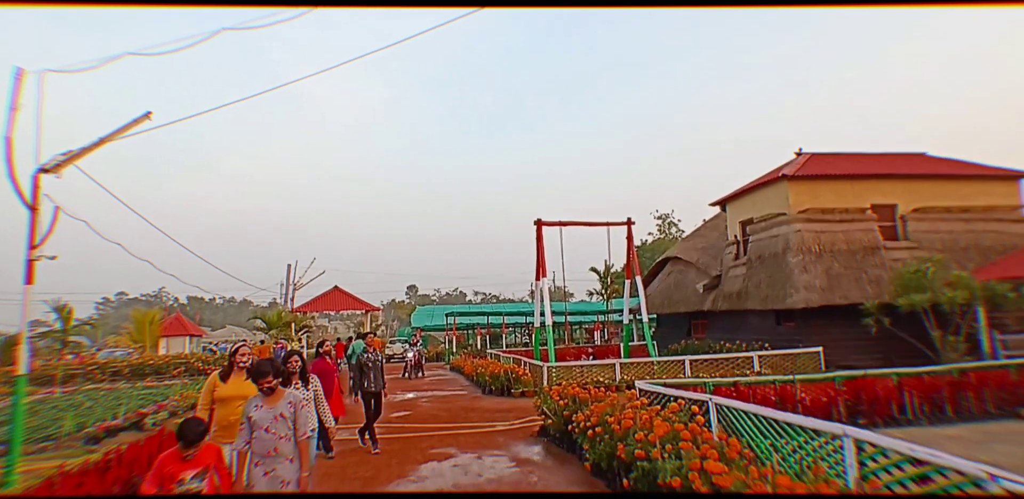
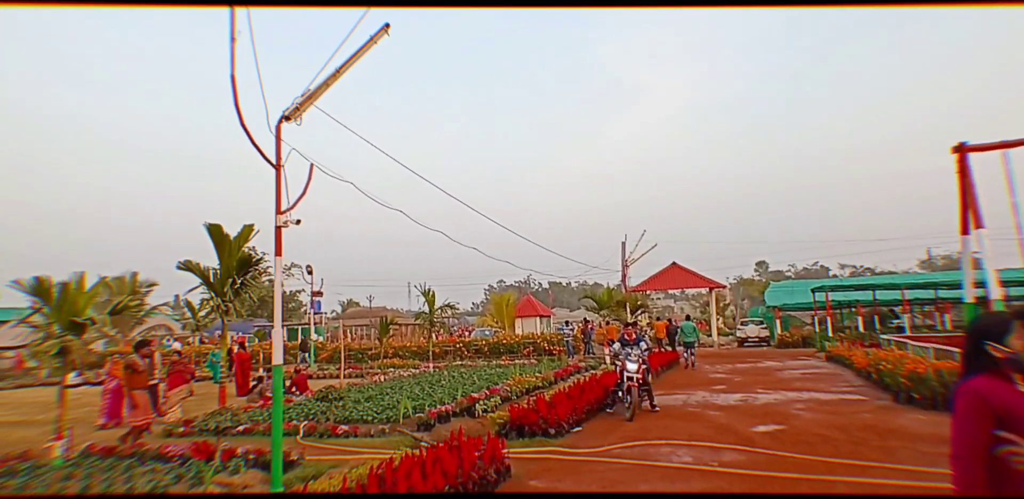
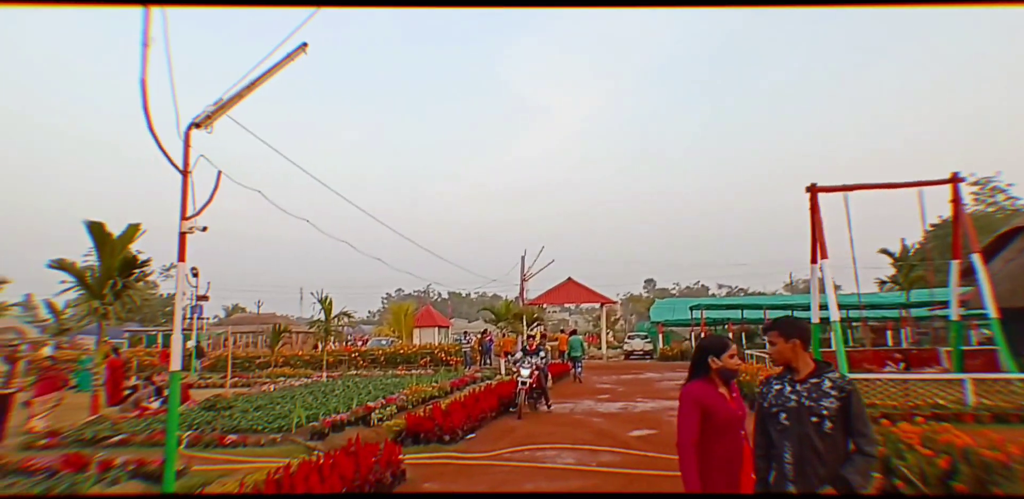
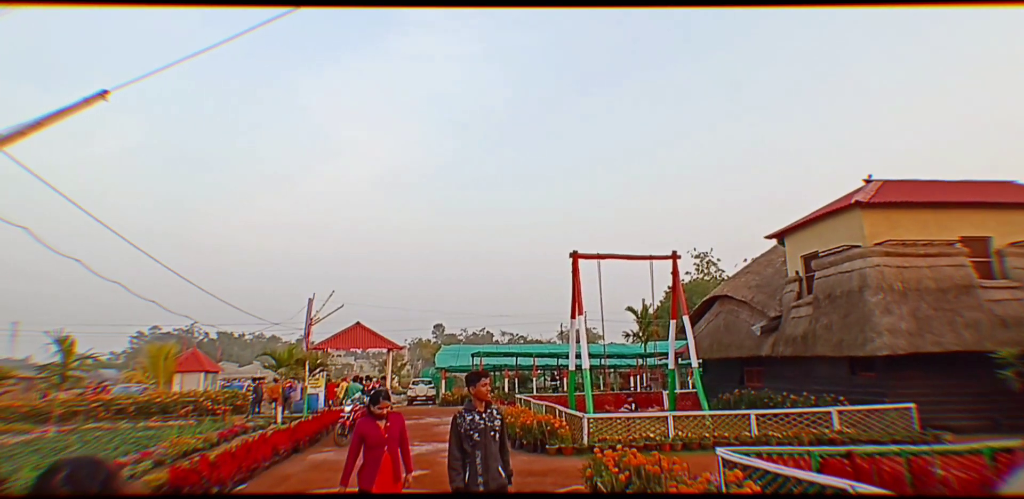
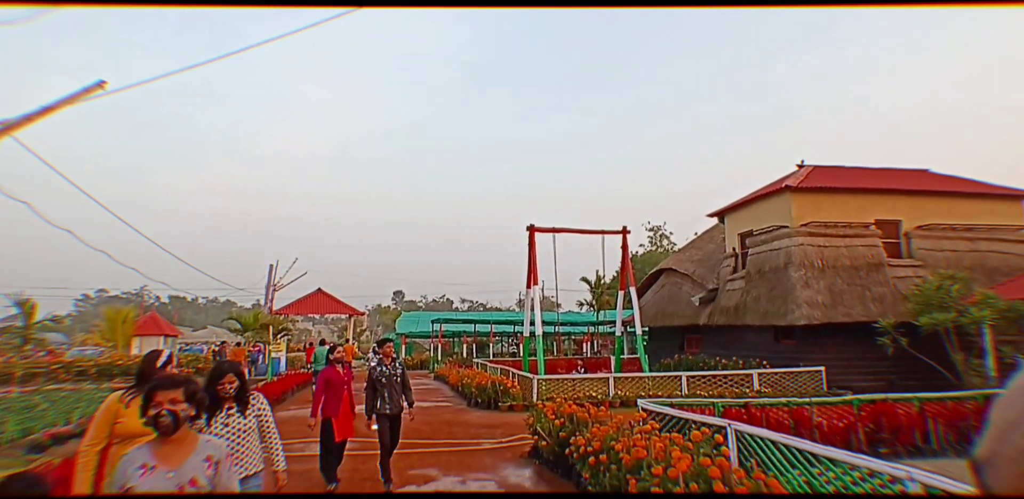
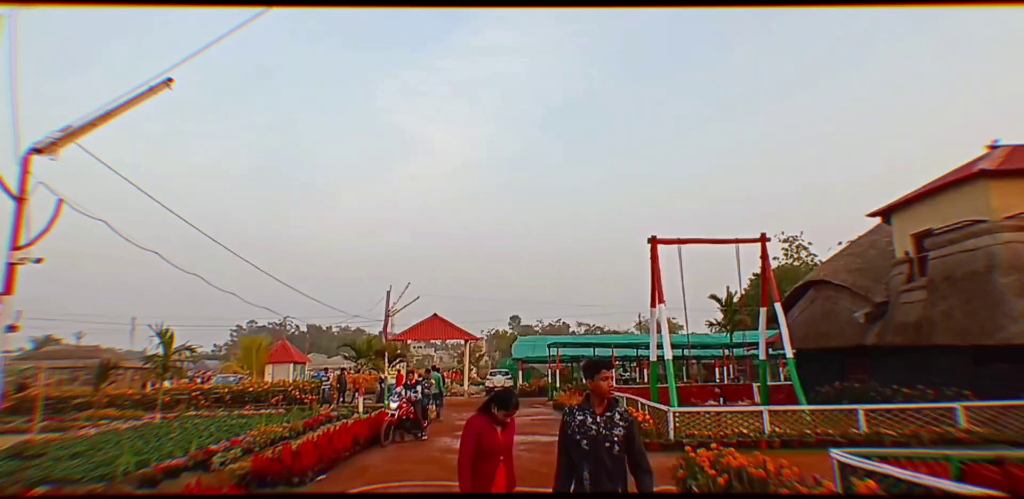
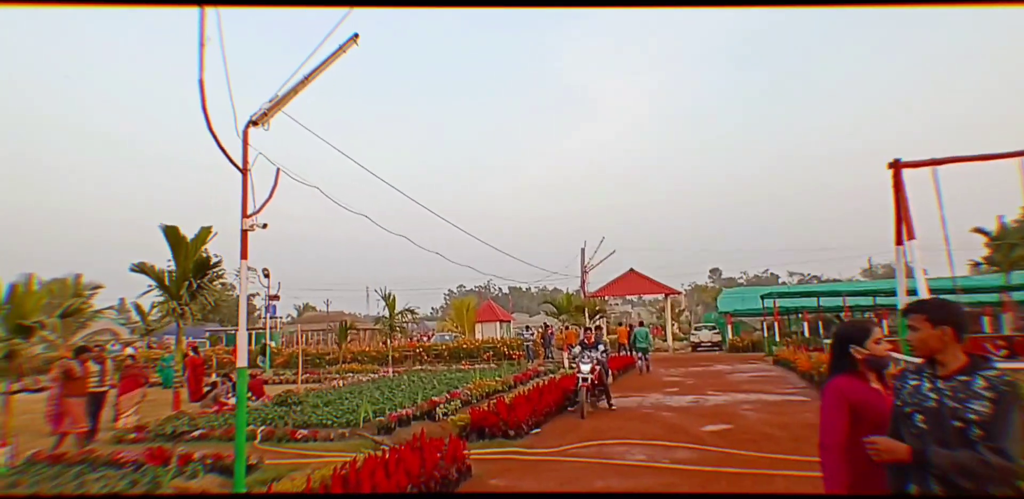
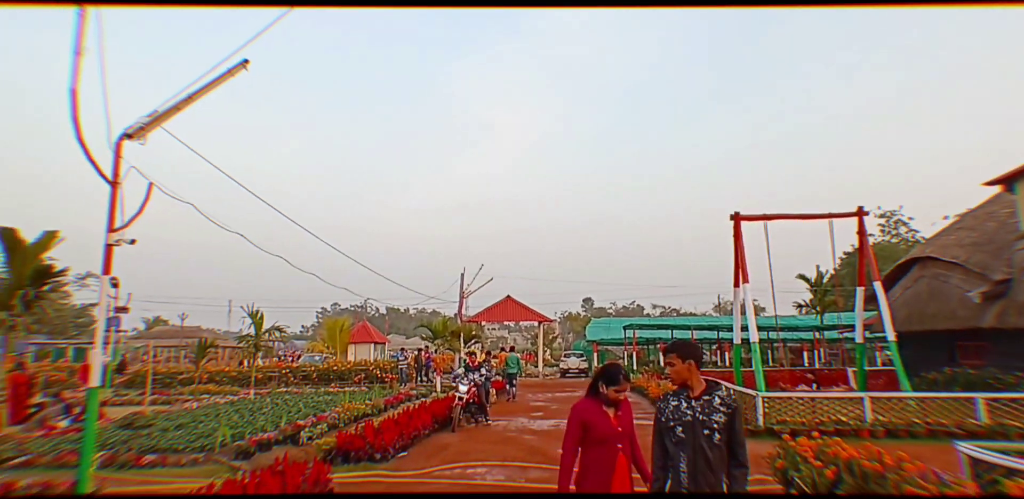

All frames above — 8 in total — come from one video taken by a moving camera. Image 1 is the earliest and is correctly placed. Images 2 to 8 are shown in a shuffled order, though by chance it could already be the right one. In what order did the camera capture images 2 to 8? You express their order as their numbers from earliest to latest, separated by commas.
5, 4, 6, 8, 3, 7, 2
